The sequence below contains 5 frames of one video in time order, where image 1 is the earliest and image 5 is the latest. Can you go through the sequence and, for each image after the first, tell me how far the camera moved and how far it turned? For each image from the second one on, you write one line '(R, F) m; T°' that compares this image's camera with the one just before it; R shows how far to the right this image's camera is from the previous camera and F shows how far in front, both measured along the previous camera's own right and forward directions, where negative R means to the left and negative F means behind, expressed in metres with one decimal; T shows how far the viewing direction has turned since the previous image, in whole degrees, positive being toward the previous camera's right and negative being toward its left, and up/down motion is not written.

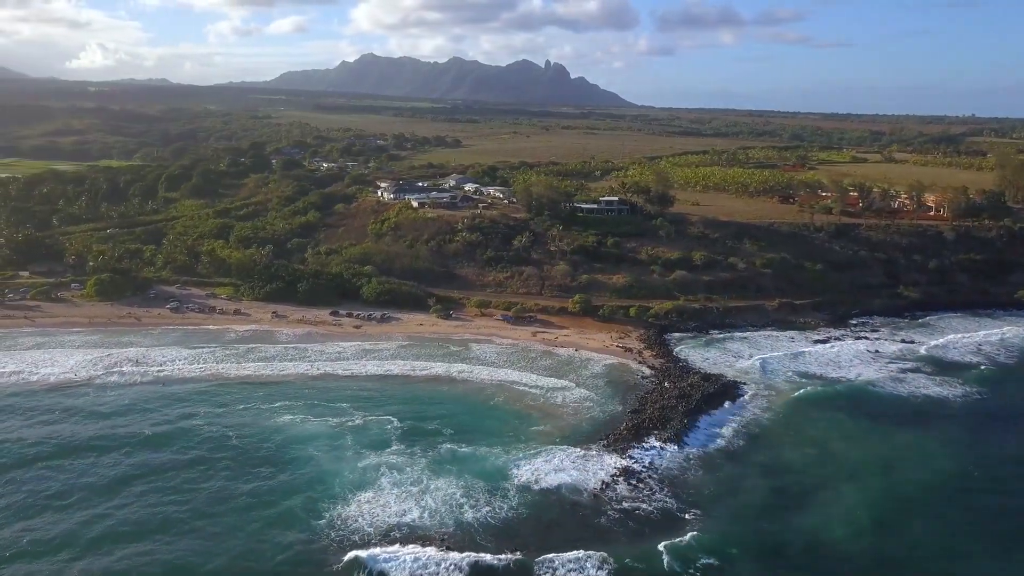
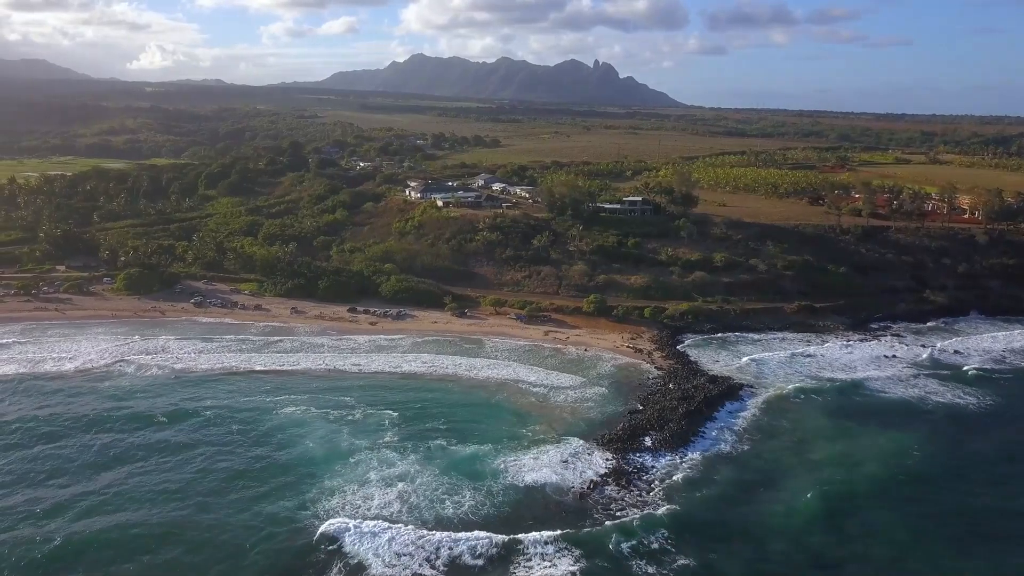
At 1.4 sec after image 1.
(+1.4, 0.0) m; -3°
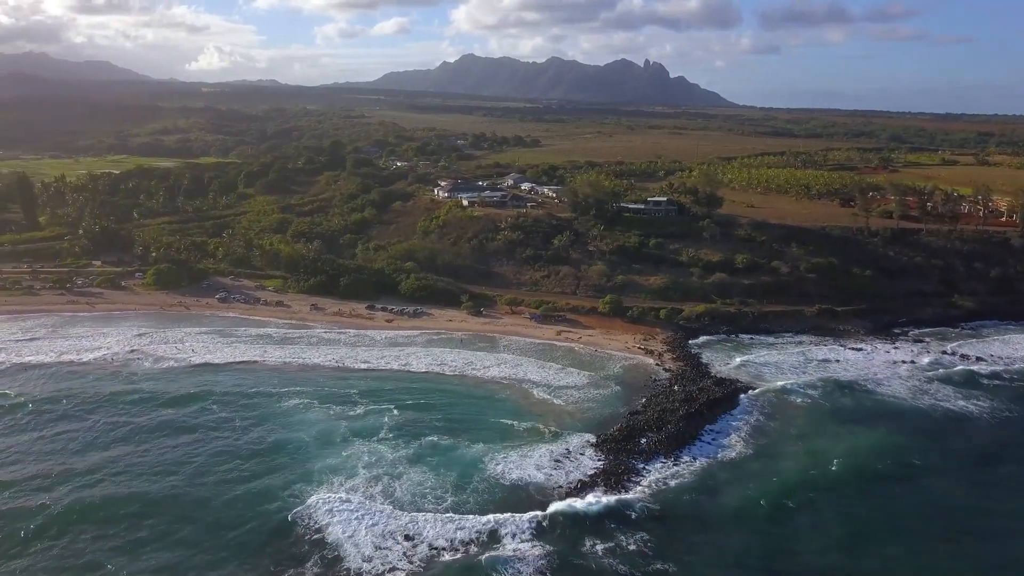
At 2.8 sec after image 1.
(+1.4, 0.0) m; -3°
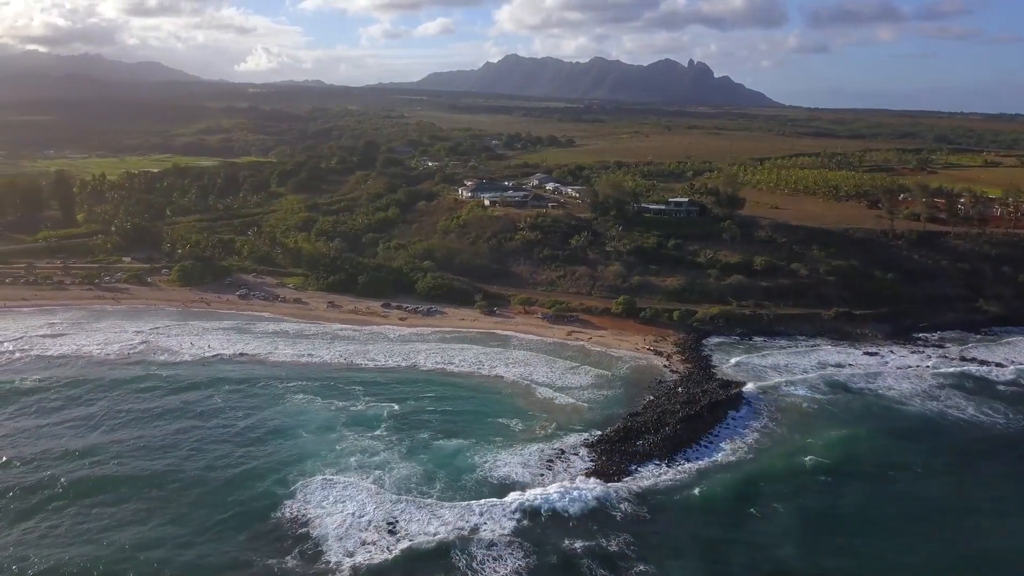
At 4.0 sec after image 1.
(+1.2, -0.1) m; -2°
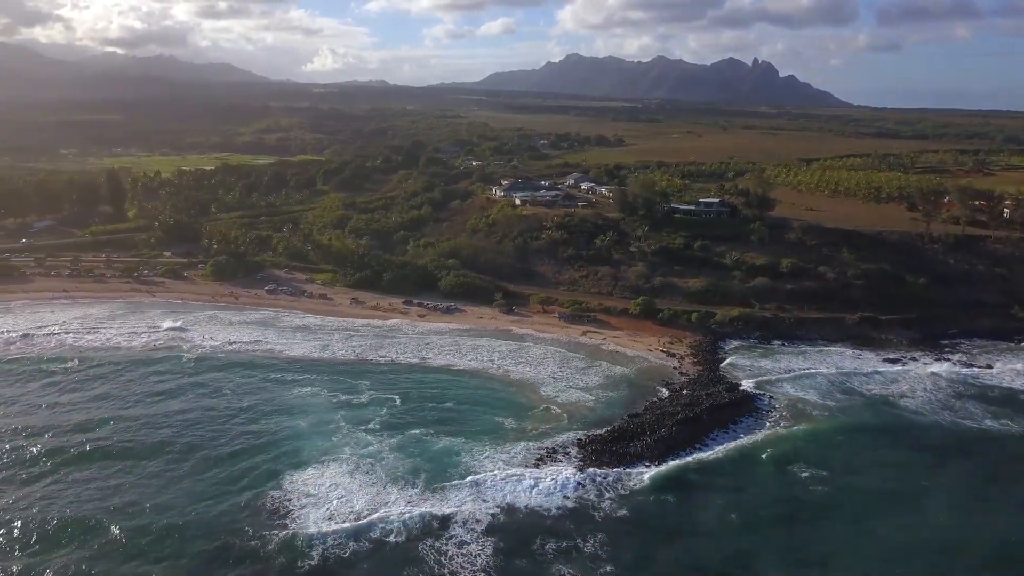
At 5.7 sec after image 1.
(+1.7, -0.1) m; -4°
